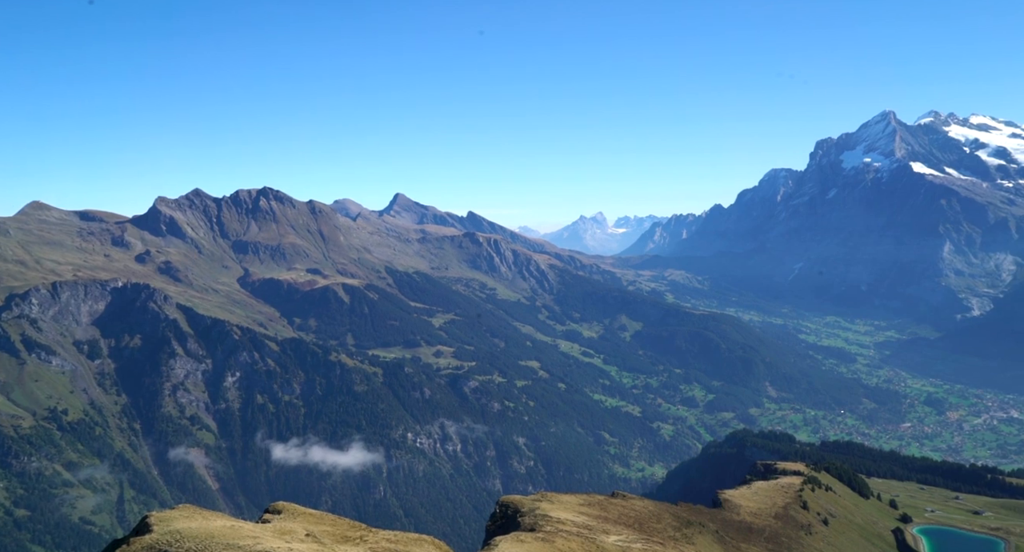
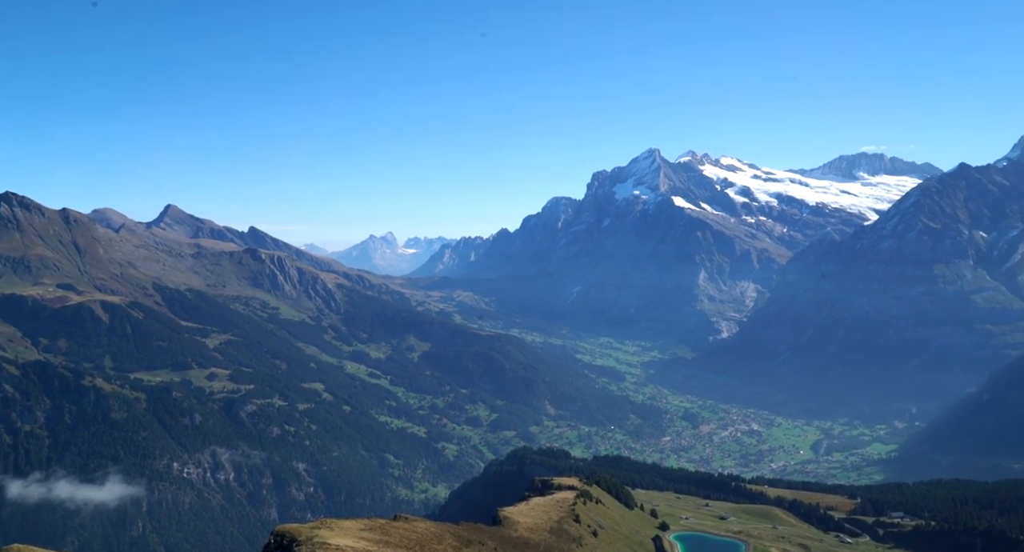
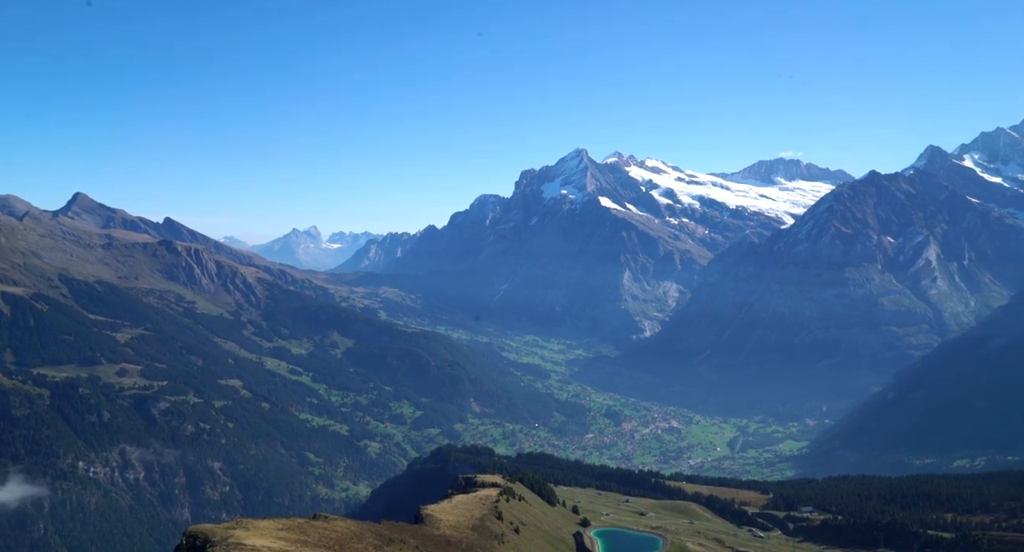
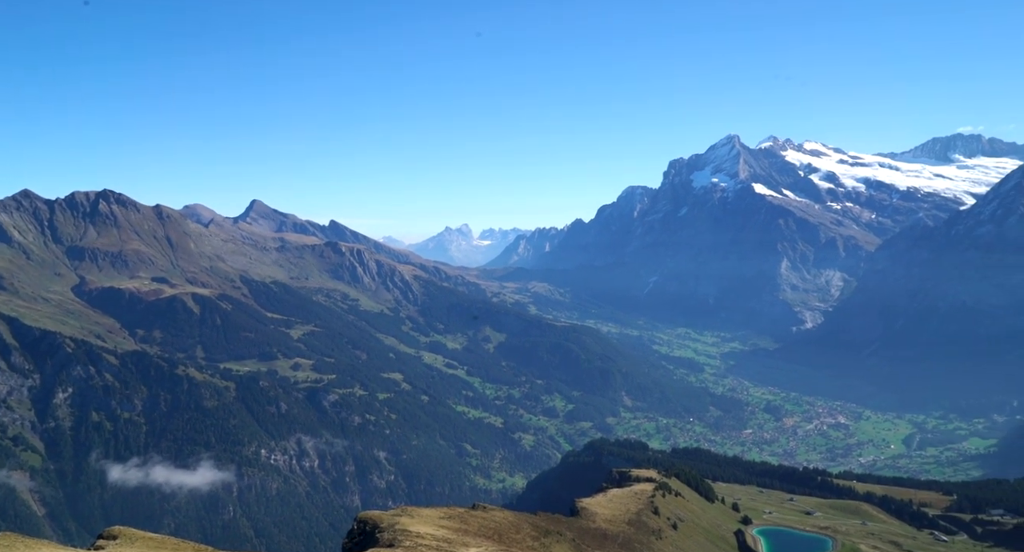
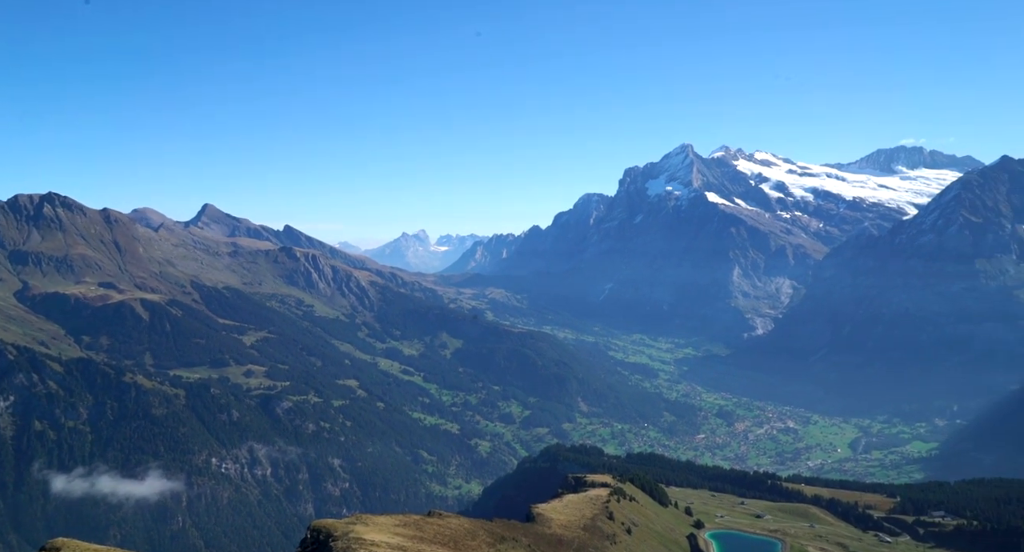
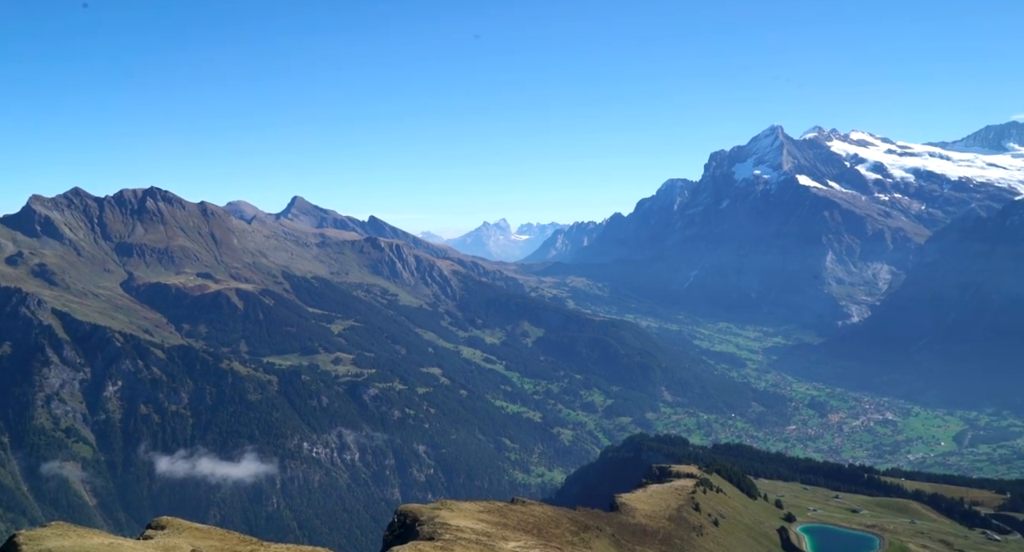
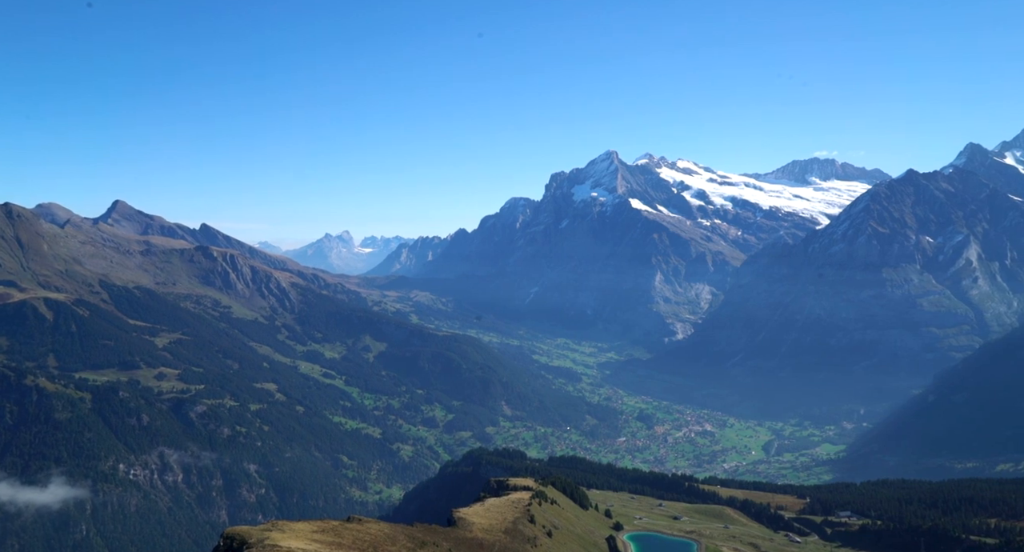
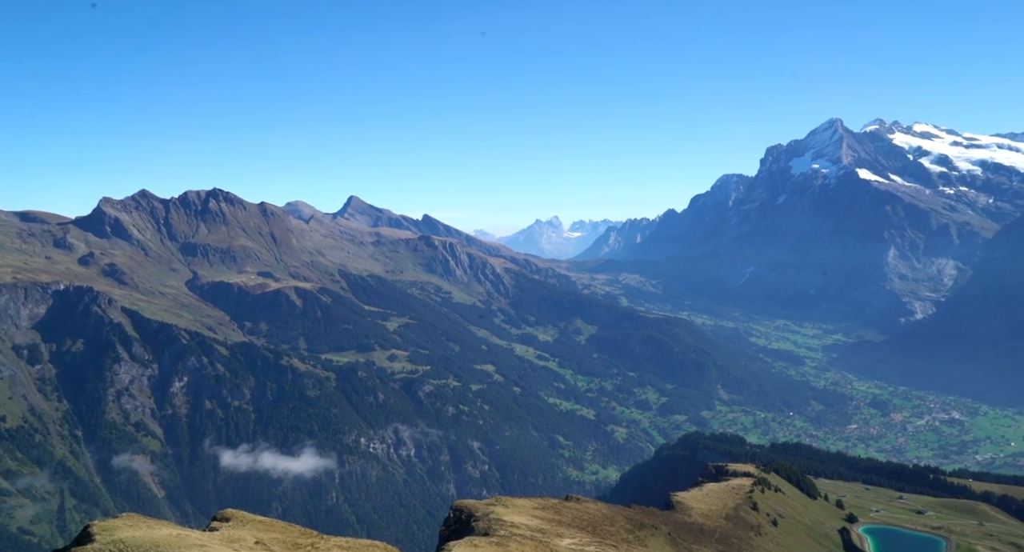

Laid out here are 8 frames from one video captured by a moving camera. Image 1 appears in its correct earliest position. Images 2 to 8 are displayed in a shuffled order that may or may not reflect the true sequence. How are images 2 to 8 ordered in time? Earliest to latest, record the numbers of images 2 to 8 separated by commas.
8, 6, 4, 5, 2, 7, 3
